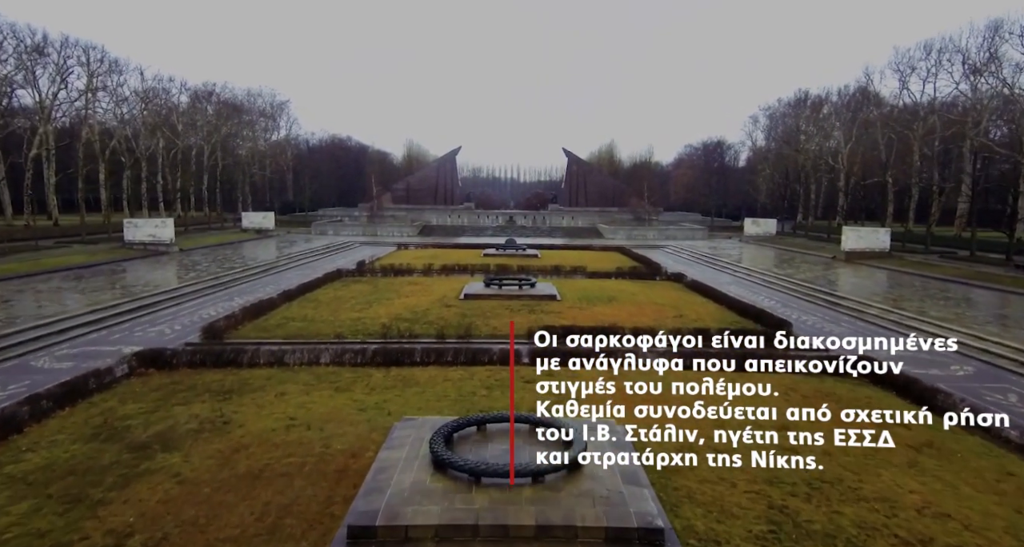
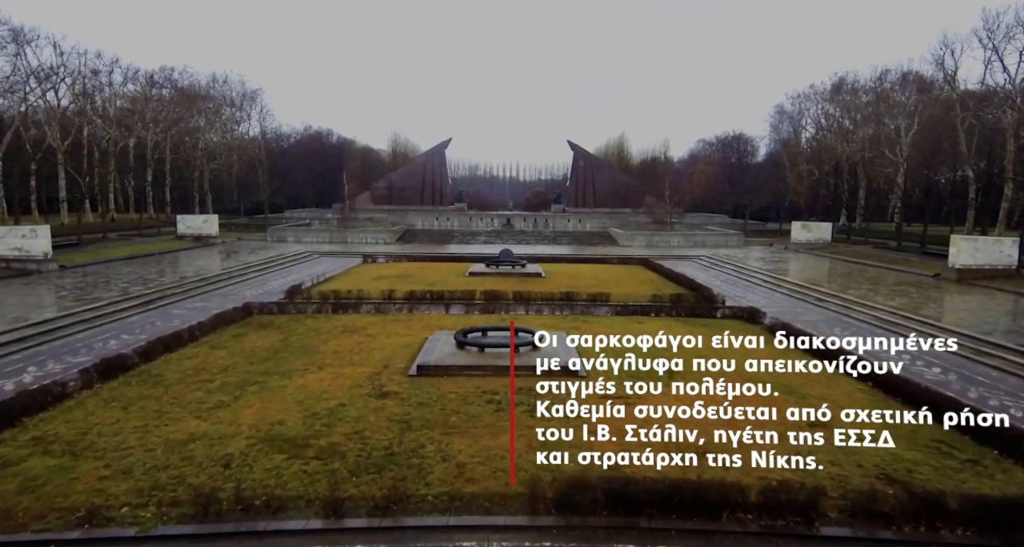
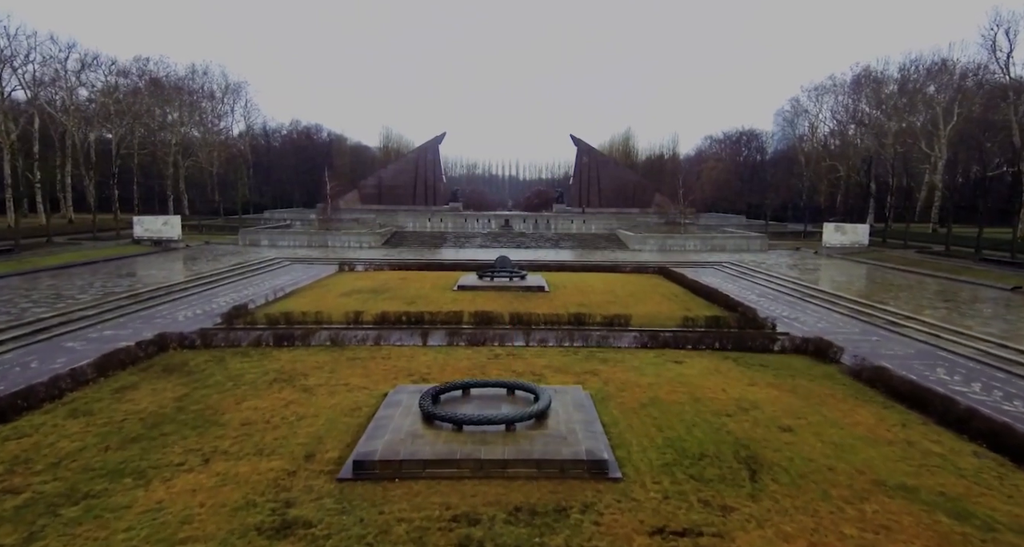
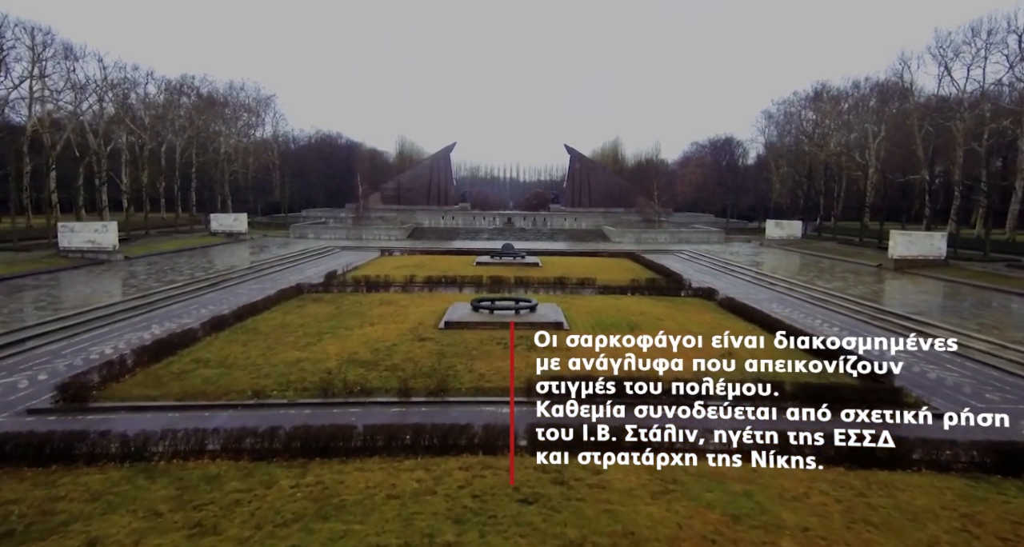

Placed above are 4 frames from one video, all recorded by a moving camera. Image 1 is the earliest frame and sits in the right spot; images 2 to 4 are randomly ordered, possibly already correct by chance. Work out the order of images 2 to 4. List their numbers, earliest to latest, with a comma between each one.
4, 2, 3
